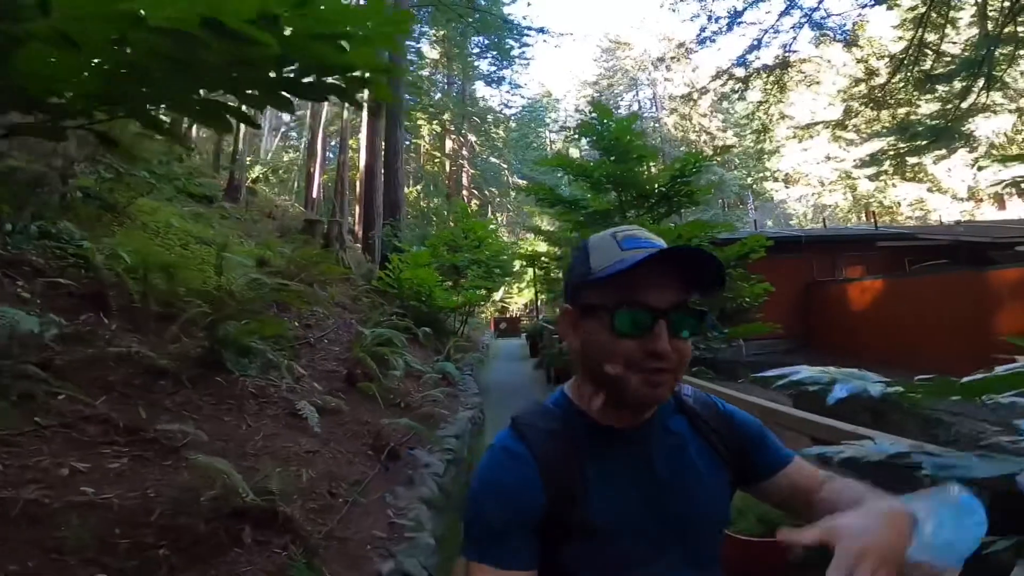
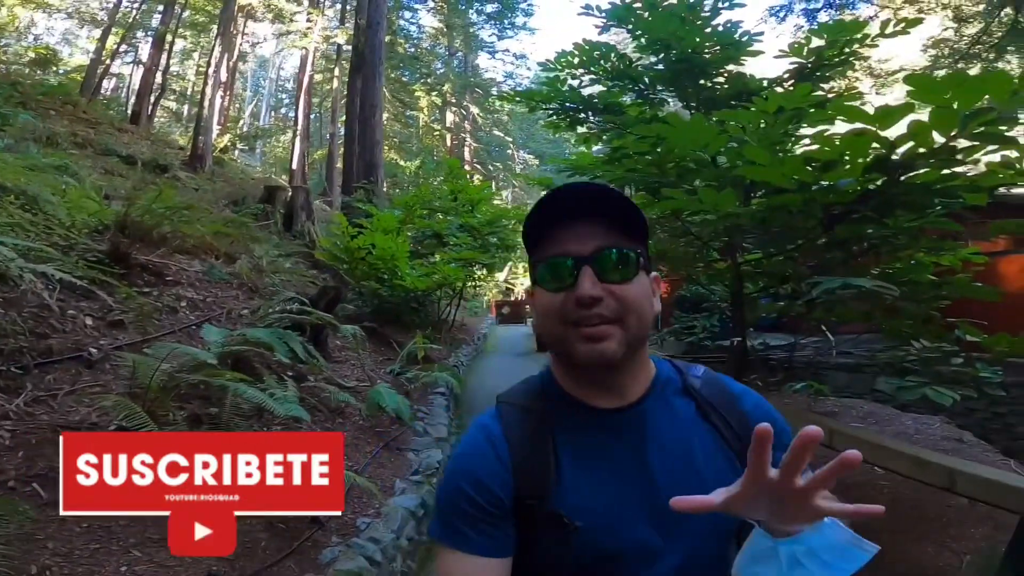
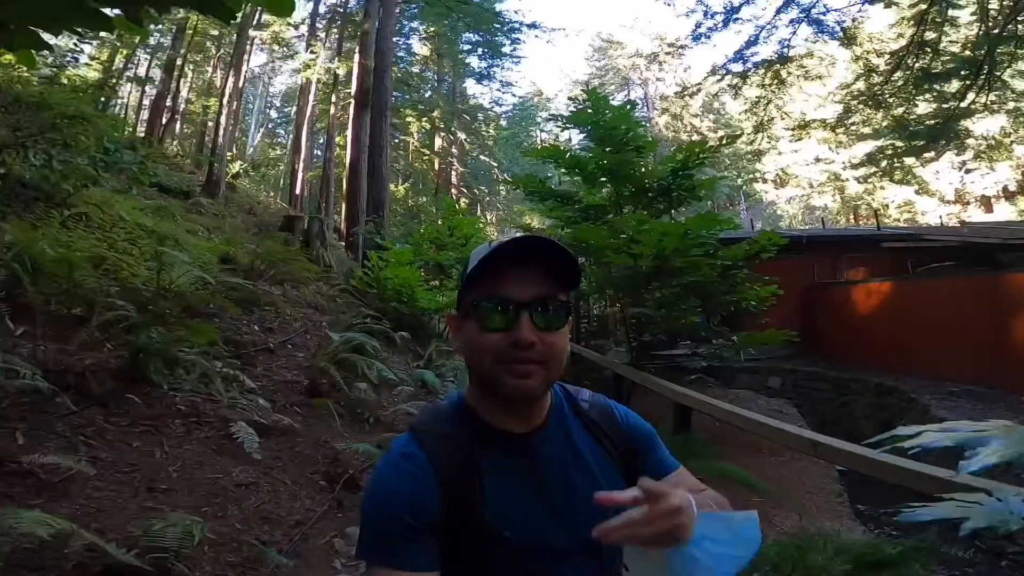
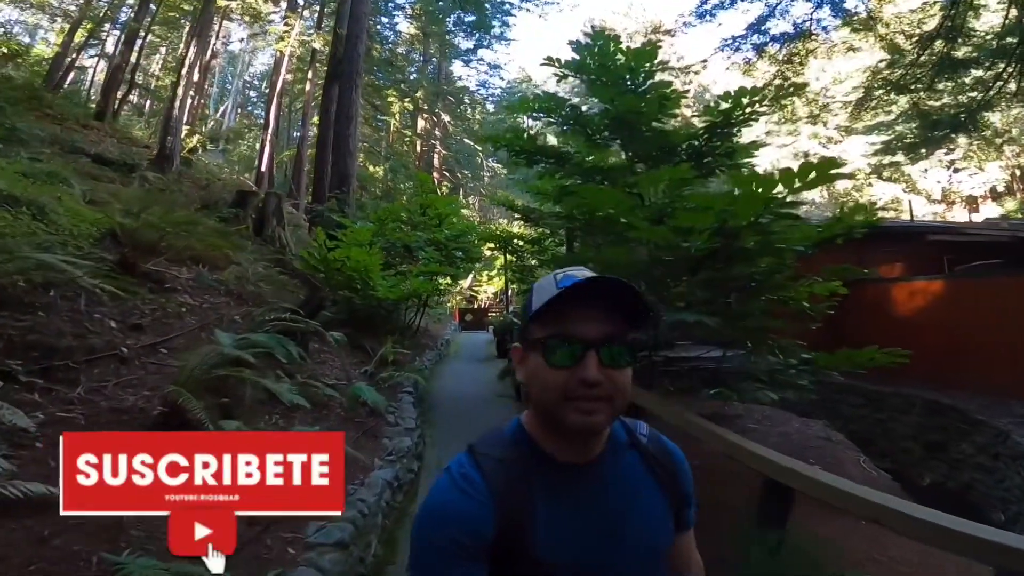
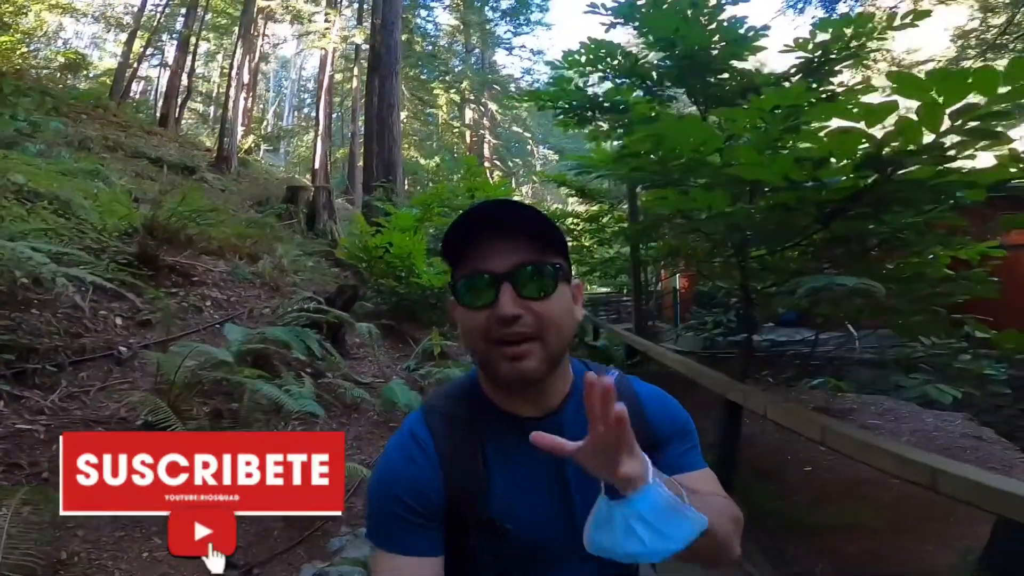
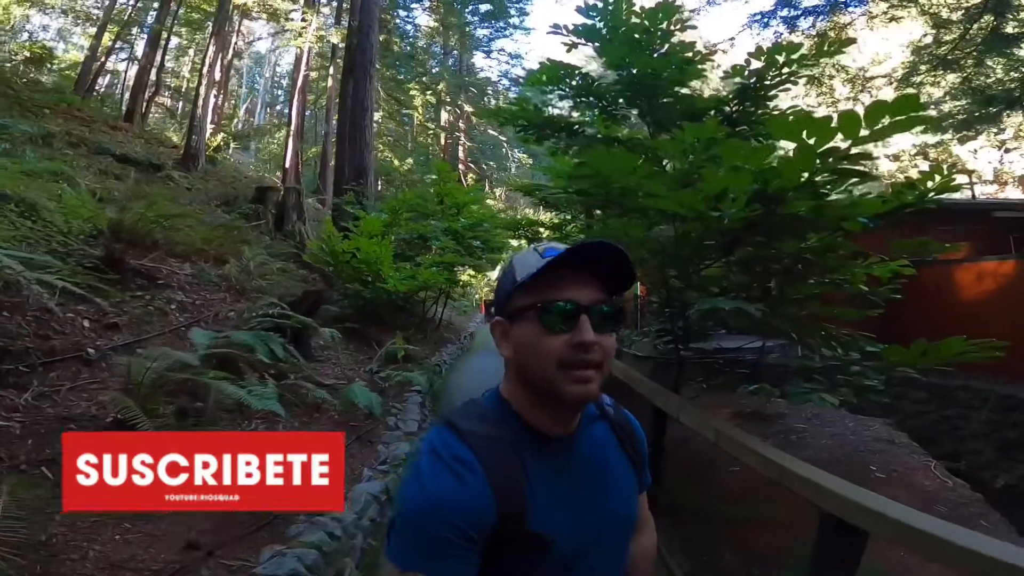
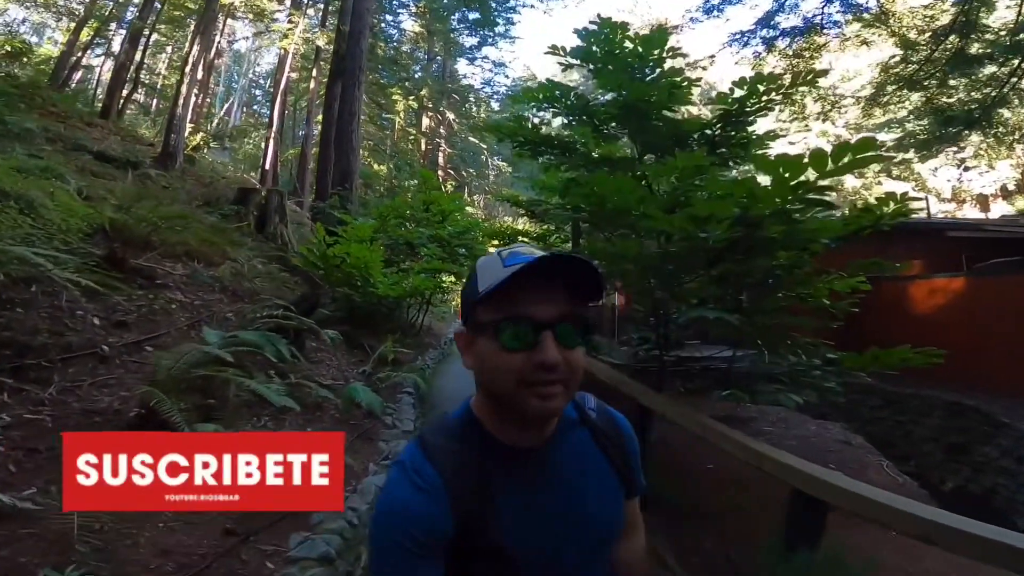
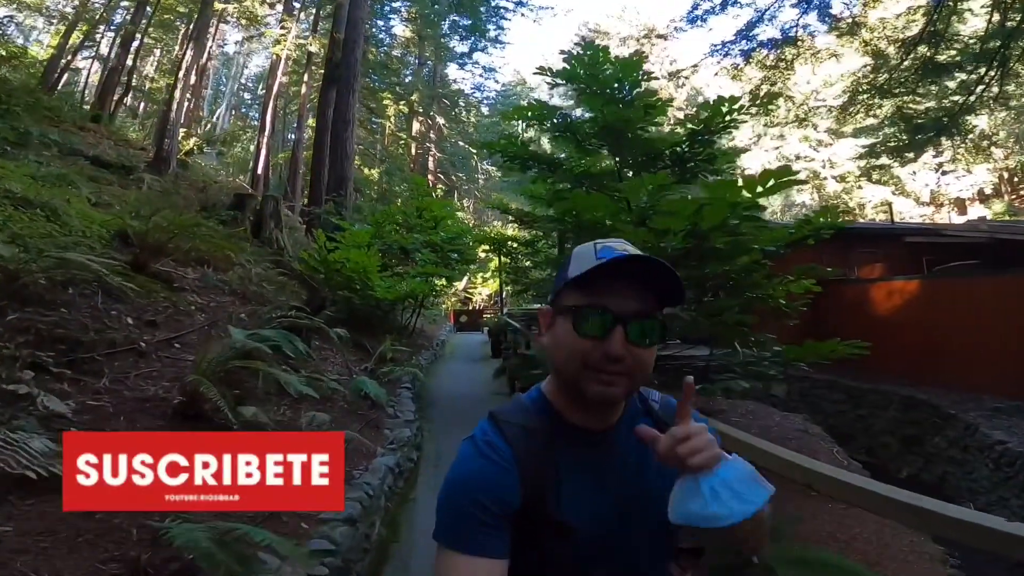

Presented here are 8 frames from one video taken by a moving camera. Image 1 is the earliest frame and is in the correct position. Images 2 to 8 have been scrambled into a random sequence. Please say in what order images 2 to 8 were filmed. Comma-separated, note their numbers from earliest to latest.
3, 8, 4, 7, 6, 5, 2
